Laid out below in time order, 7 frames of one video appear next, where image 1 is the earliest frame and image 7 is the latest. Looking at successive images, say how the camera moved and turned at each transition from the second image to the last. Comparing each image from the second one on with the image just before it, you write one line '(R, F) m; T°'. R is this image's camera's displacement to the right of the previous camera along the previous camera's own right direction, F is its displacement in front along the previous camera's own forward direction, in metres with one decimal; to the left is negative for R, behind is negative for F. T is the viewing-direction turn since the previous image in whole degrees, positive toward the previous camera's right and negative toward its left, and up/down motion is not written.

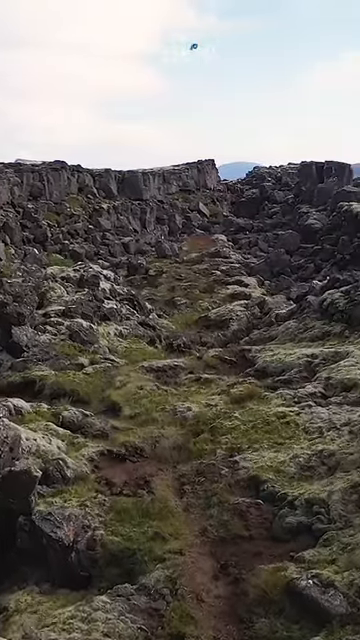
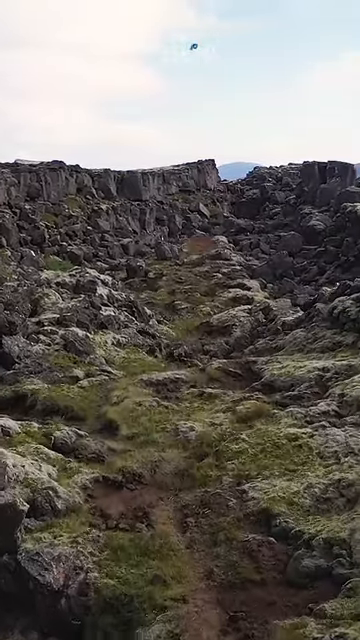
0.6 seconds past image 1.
(-0.1, +3.1) m; 0°
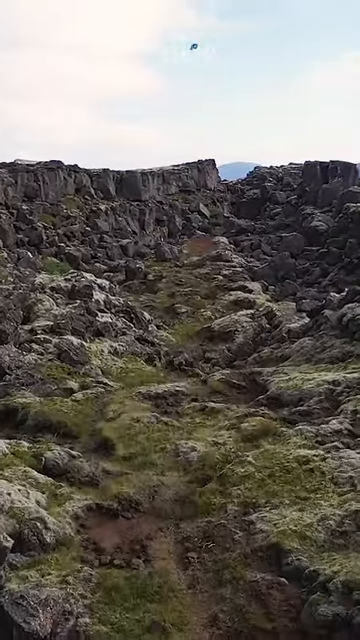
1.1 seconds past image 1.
(0.0, +2.7) m; 0°
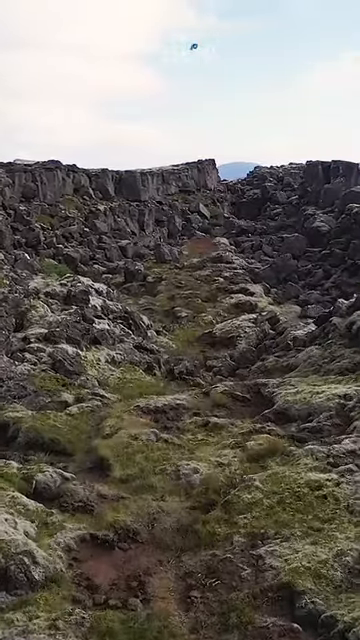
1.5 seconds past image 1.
(0.0, +2.4) m; 0°
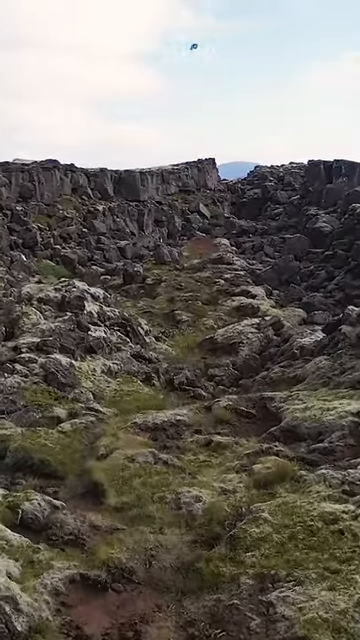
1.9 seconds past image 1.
(0.0, +2.8) m; 0°
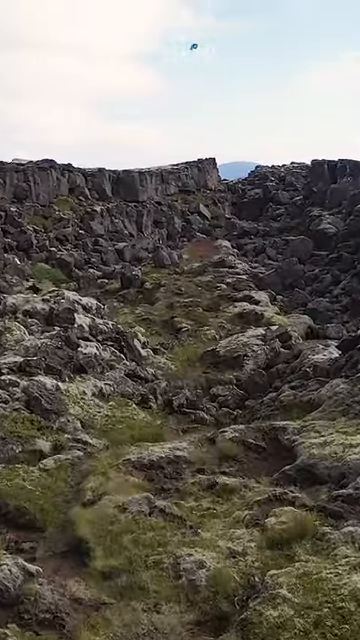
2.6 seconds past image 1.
(0.0, +4.8) m; 0°
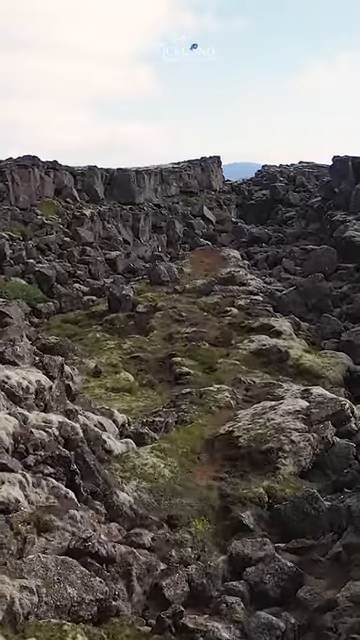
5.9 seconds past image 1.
(+0.2, +22.2) m; 0°
